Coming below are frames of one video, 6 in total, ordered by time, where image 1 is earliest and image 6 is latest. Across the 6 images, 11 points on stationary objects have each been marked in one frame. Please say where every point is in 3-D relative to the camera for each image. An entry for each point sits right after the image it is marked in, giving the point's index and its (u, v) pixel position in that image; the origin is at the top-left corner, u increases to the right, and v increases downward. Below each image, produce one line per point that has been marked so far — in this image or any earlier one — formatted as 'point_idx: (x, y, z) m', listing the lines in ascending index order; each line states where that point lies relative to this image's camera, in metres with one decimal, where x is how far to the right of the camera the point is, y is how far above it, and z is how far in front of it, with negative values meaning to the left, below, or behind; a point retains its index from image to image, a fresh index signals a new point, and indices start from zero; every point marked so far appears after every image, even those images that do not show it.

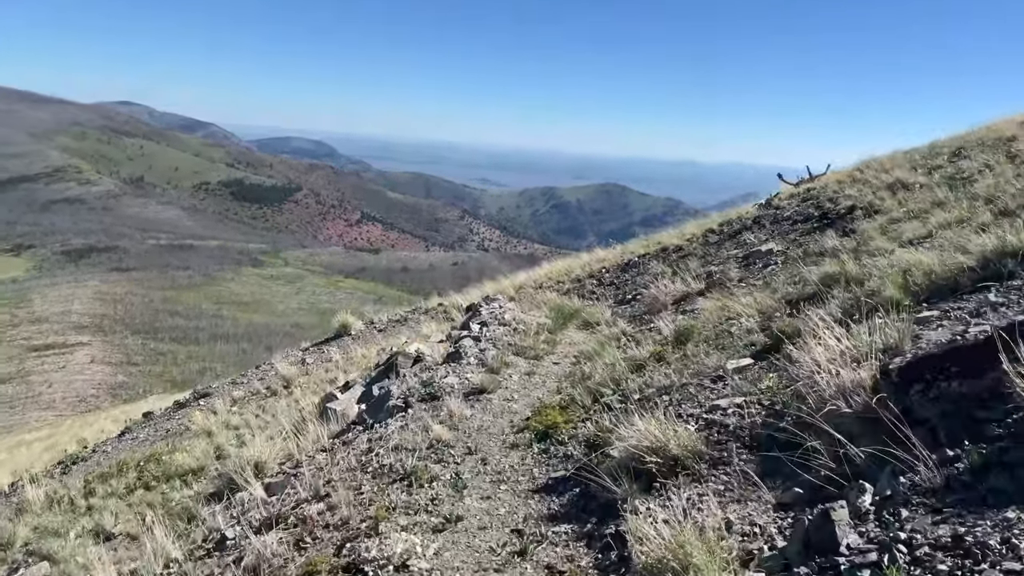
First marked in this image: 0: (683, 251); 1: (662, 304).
0: (+3.1, +0.7, +14.9) m
1: (+2.0, -0.3, +10.9) m
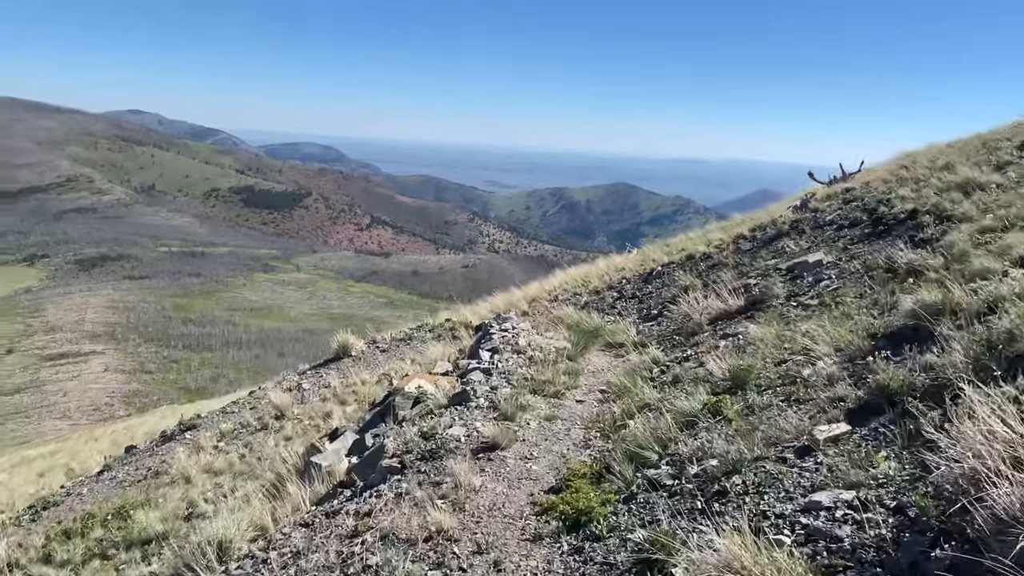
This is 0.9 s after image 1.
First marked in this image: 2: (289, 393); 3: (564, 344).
0: (+3.3, +0.5, +13.6) m
1: (+2.2, -0.5, +9.6) m
2: (-3.5, -1.7, +13.0) m
3: (+0.7, -0.7, +10.2) m
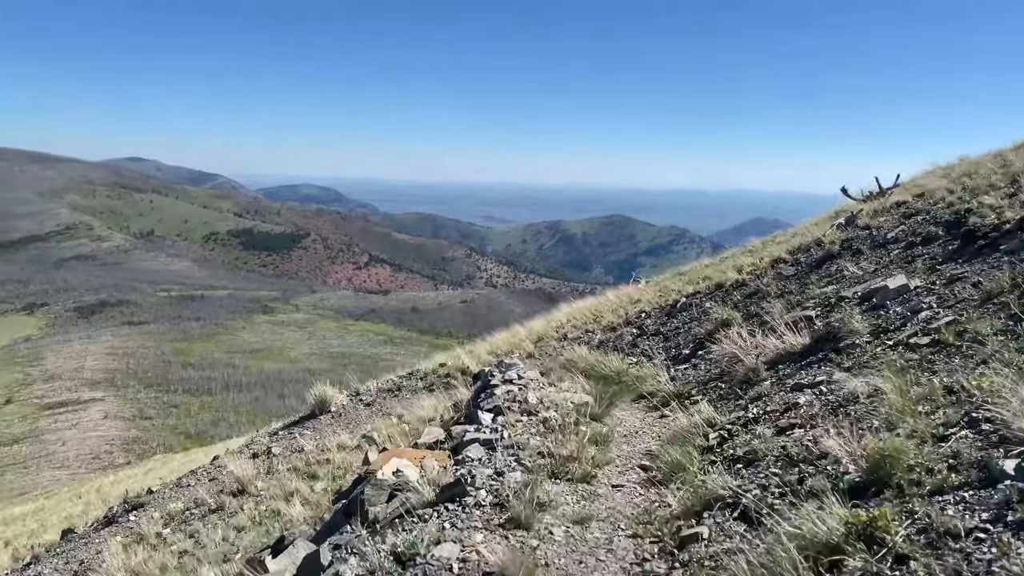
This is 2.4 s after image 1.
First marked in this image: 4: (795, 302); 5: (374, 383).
0: (+3.3, 0.0, +11.6) m
1: (+2.2, -0.8, +7.6) m
2: (-3.4, -2.3, +10.9) m
3: (+0.7, -1.1, +8.2) m
4: (+3.3, -0.2, +9.6) m
5: (-2.2, -1.6, +13.4) m
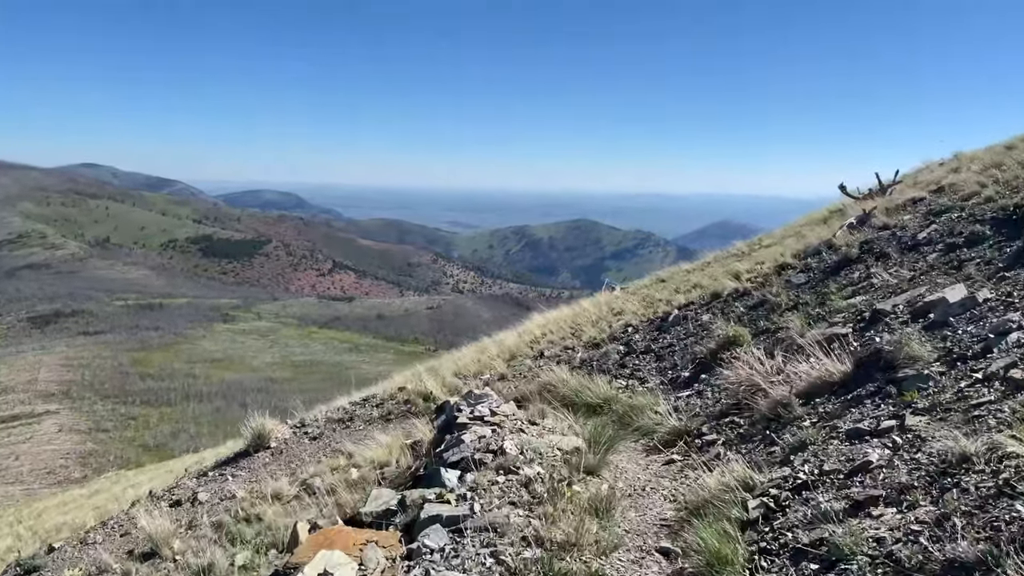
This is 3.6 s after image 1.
0: (+2.9, -0.1, +10.1) m
1: (+2.0, -0.9, +6.1) m
2: (-3.7, -2.5, +9.1) m
3: (+0.5, -1.2, +6.6) m
4: (+3.0, -0.3, +8.1) m
5: (-2.7, -1.8, +11.7) m
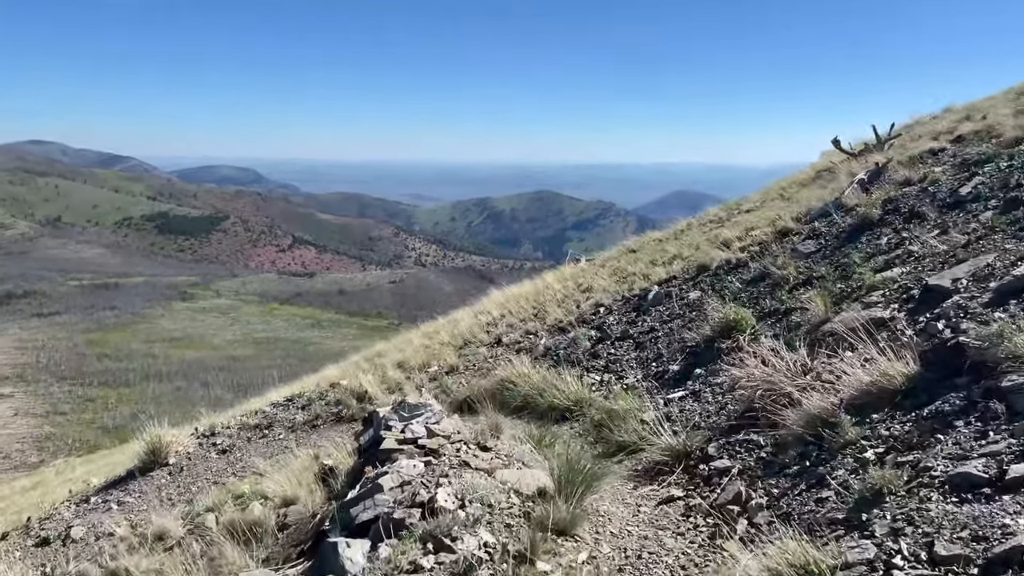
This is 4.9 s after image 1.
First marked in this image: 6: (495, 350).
0: (+2.4, +0.2, +8.4) m
1: (+1.7, -0.8, +4.3) m
2: (-4.2, -2.4, +7.2) m
3: (+0.2, -1.1, +4.8) m
4: (+2.6, 0.0, +6.4) m
5: (-3.2, -1.5, +9.8) m
6: (-0.2, -0.8, +10.0) m
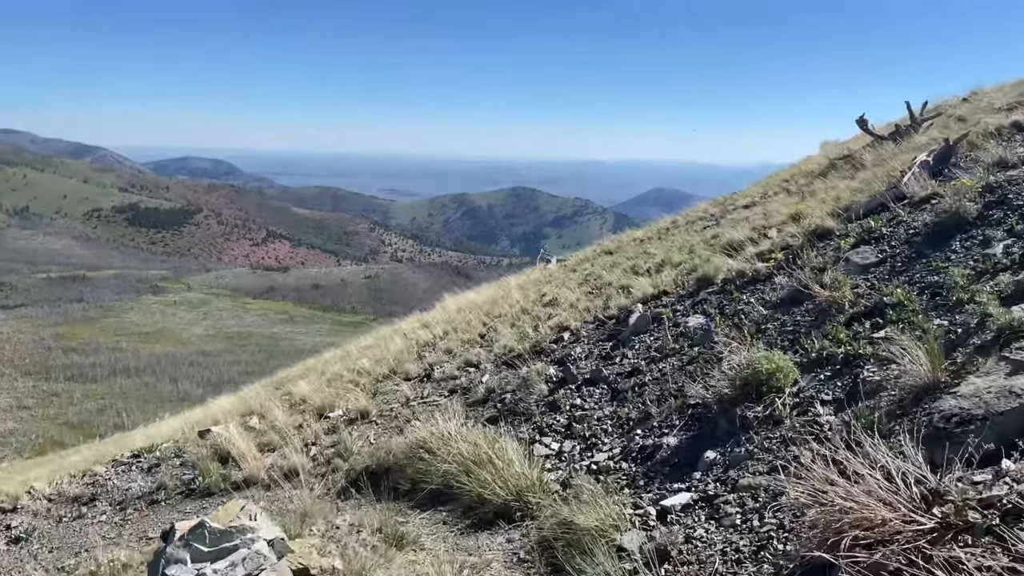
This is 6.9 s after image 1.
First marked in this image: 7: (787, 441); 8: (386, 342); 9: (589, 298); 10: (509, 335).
0: (+1.9, 0.0, +5.8) m
1: (+1.3, -1.0, +1.8) m
2: (-4.7, -2.5, +4.4) m
3: (-0.3, -1.3, +2.2) m
4: (+2.1, -0.2, +3.8) m
5: (-3.8, -1.7, +7.1) m
6: (-0.8, -0.9, +7.4) m
7: (+1.3, -0.6, +3.9) m
8: (-1.8, -0.8, +11.0) m
9: (+0.8, -0.1, +8.4) m
10: (0.0, -0.5, +8.0) m
